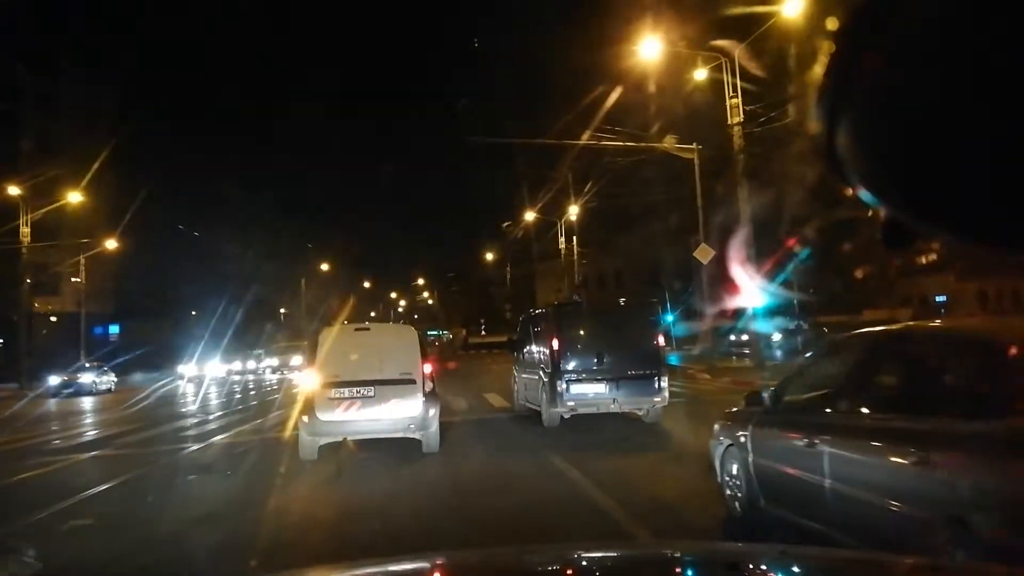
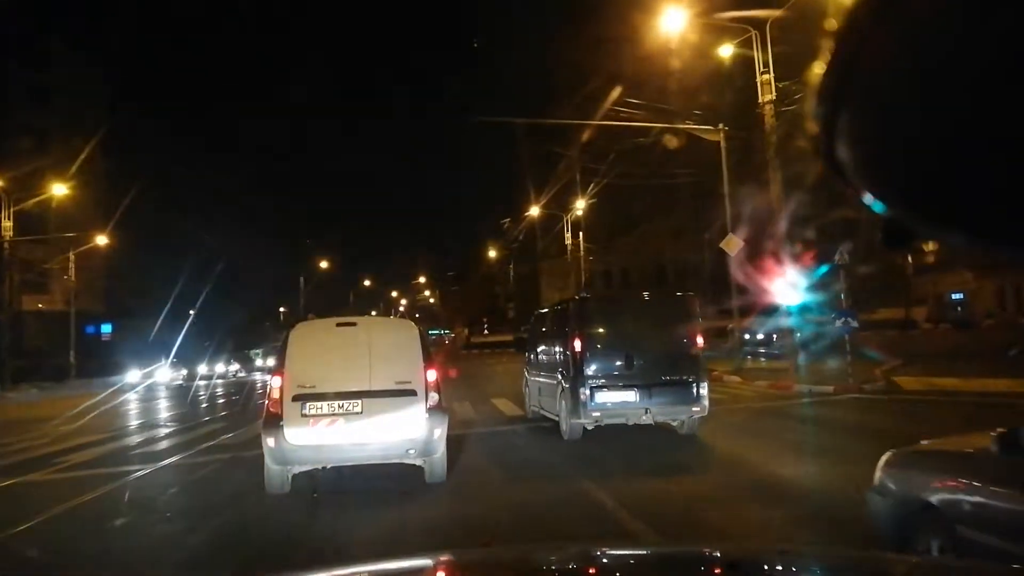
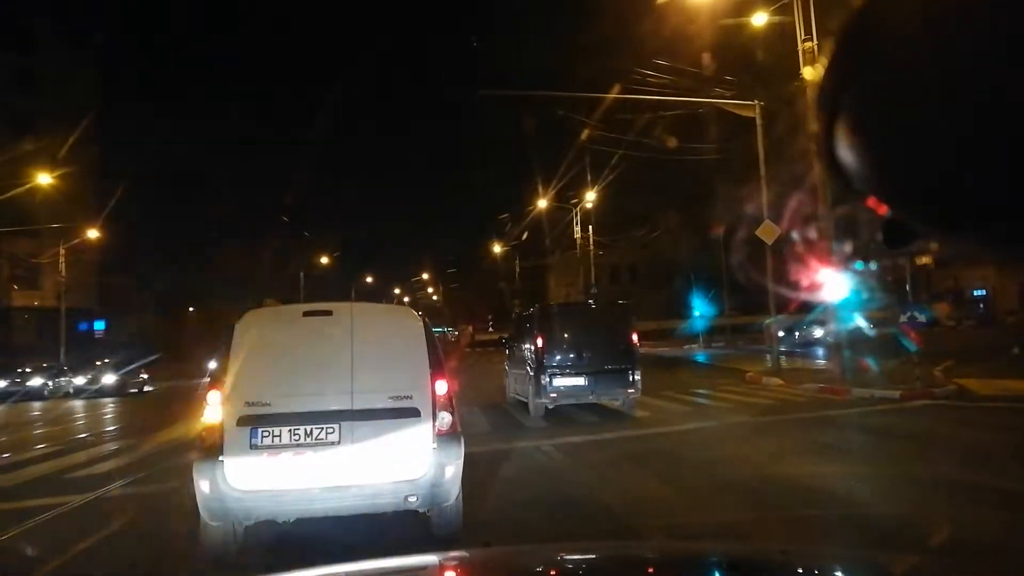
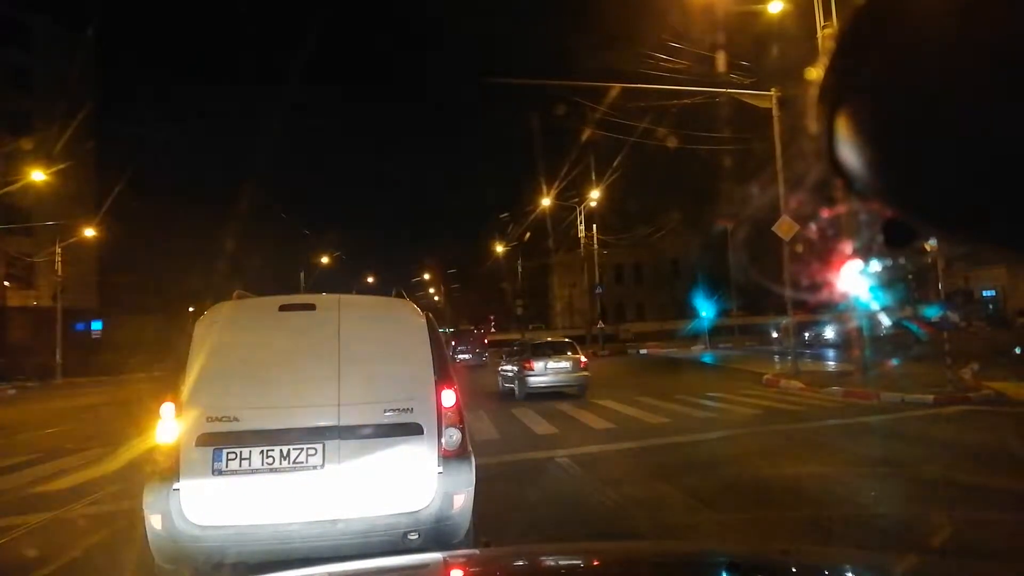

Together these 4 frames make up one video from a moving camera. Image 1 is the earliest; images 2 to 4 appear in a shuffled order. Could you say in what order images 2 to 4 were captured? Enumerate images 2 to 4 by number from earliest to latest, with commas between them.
2, 3, 4
